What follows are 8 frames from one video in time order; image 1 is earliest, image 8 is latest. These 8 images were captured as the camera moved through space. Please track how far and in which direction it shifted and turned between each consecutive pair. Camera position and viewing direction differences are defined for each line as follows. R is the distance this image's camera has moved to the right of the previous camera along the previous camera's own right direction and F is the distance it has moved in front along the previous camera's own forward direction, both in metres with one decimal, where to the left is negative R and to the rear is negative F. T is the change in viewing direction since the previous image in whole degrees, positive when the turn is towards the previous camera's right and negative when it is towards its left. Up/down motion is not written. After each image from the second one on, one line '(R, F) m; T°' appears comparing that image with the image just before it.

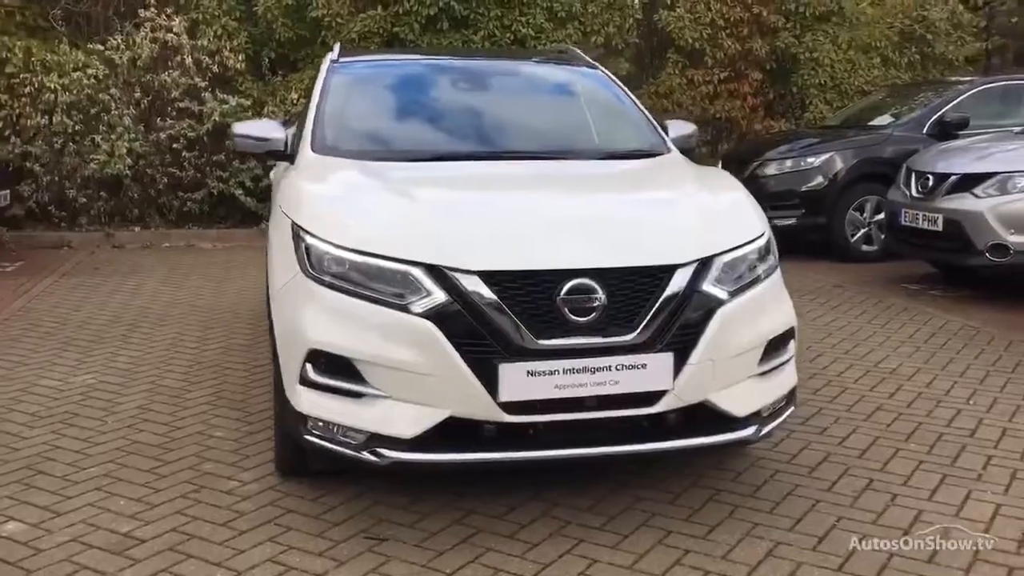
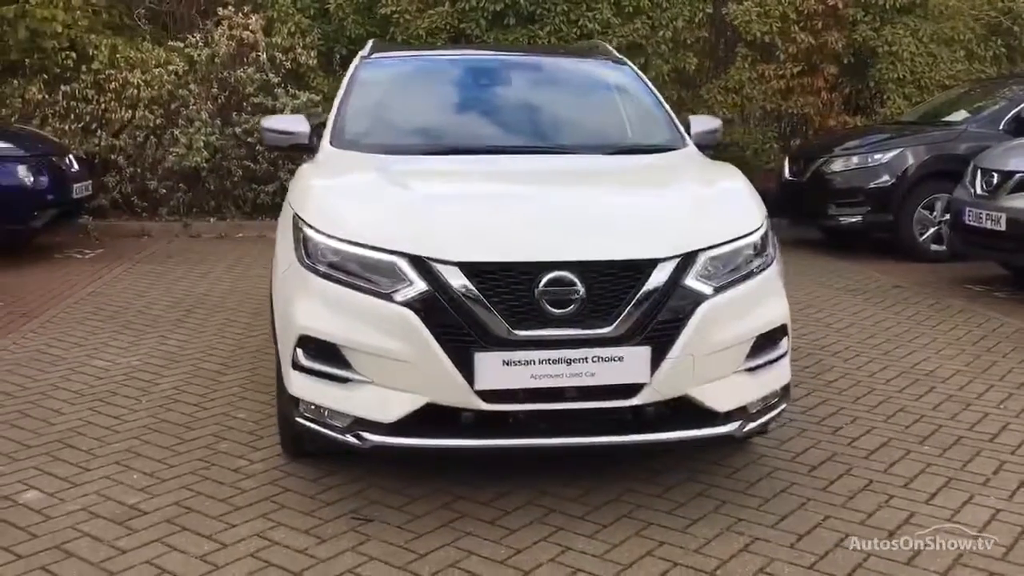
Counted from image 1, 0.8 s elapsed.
(+0.4, -0.1) m; -6°
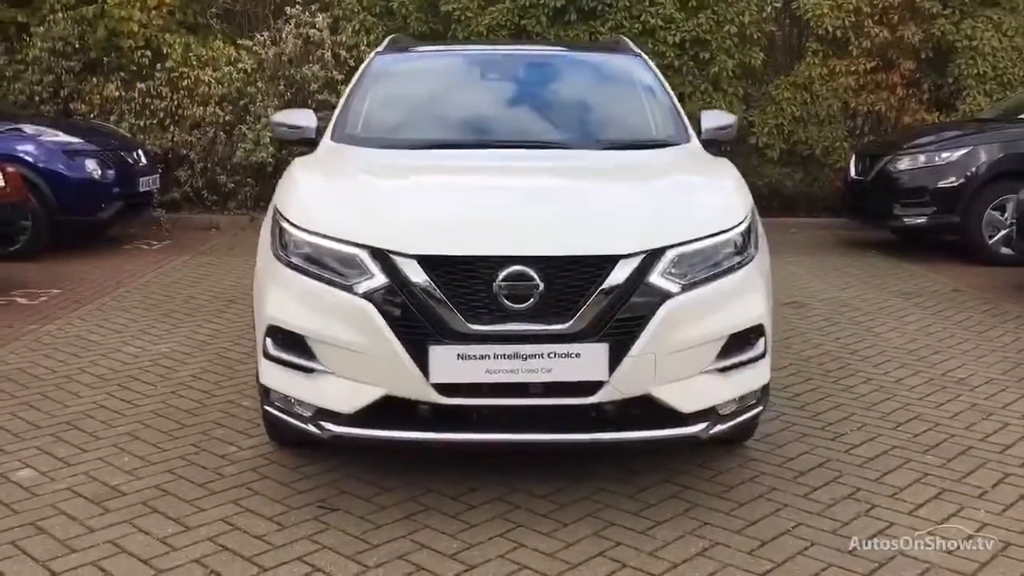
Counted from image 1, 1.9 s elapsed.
(+0.5, 0.0) m; -6°
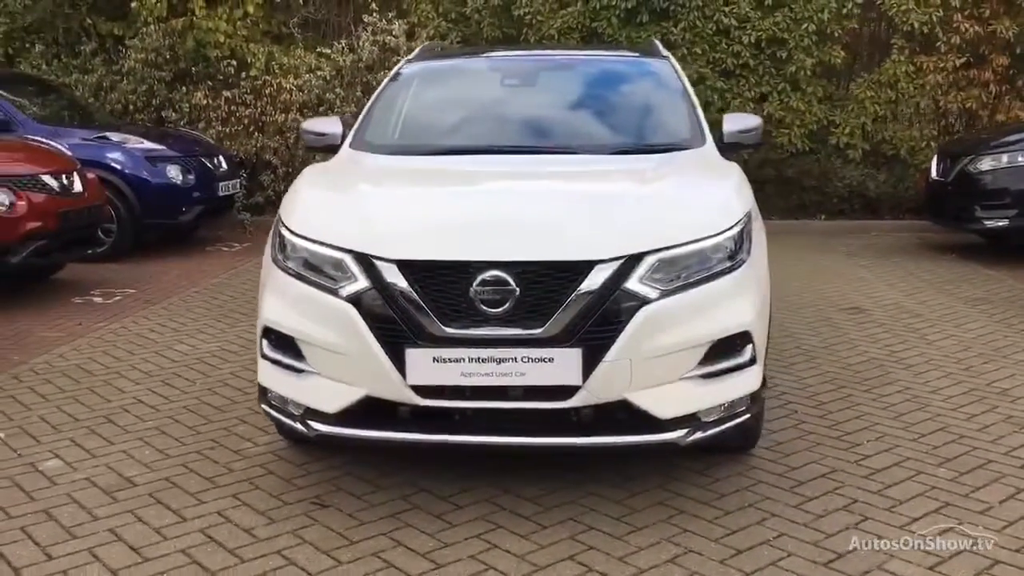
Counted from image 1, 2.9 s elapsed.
(+0.5, 0.0) m; -6°
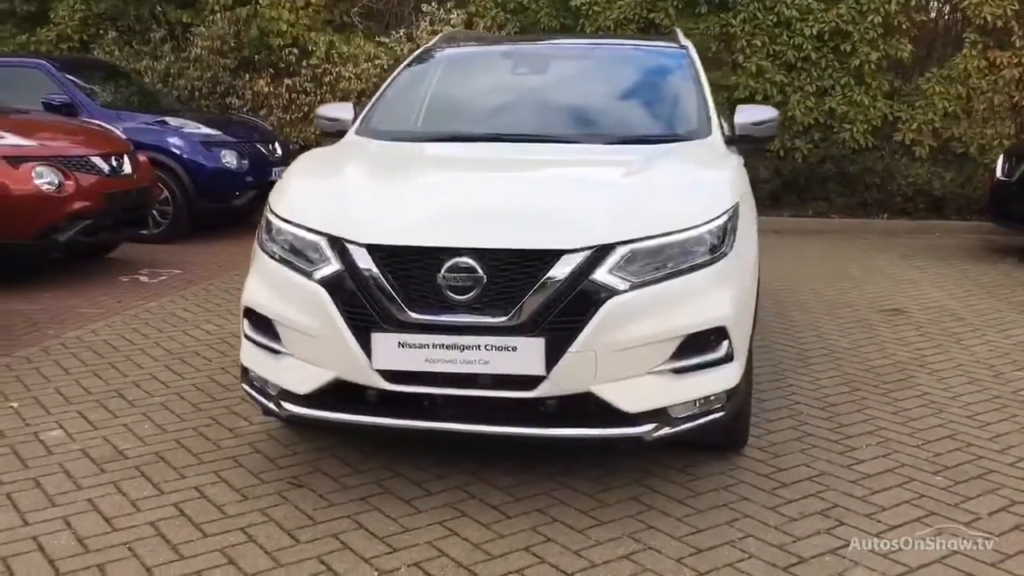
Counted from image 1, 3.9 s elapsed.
(+0.4, 0.0) m; -5°
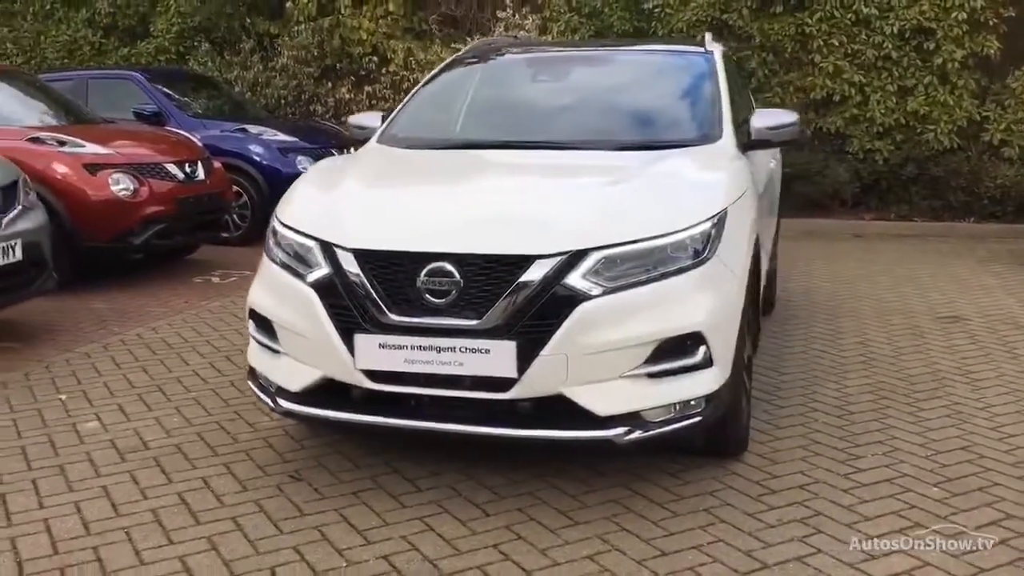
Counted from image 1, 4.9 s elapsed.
(+0.5, -0.1) m; -6°
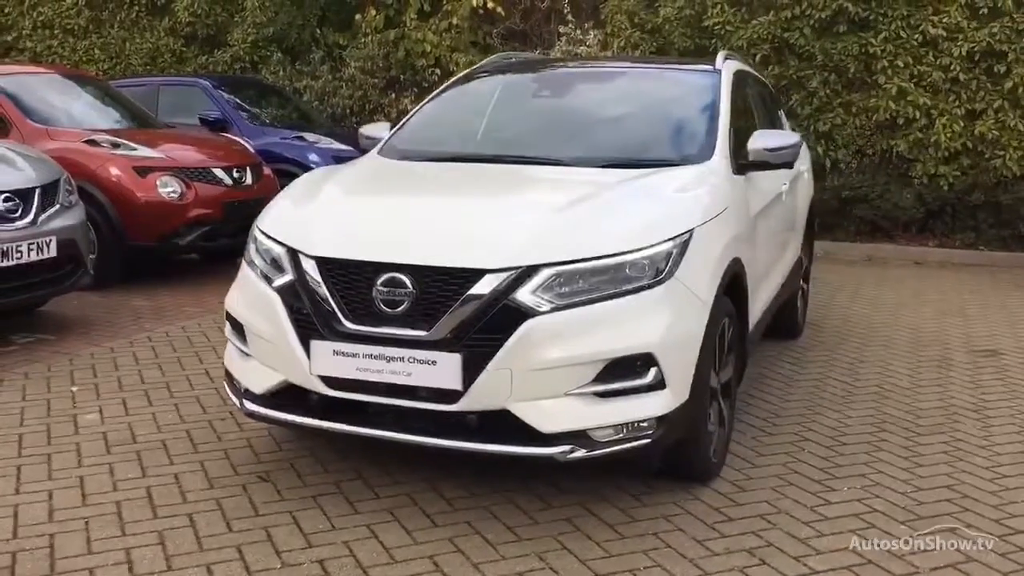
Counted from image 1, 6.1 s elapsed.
(+0.5, 0.0) m; -5°
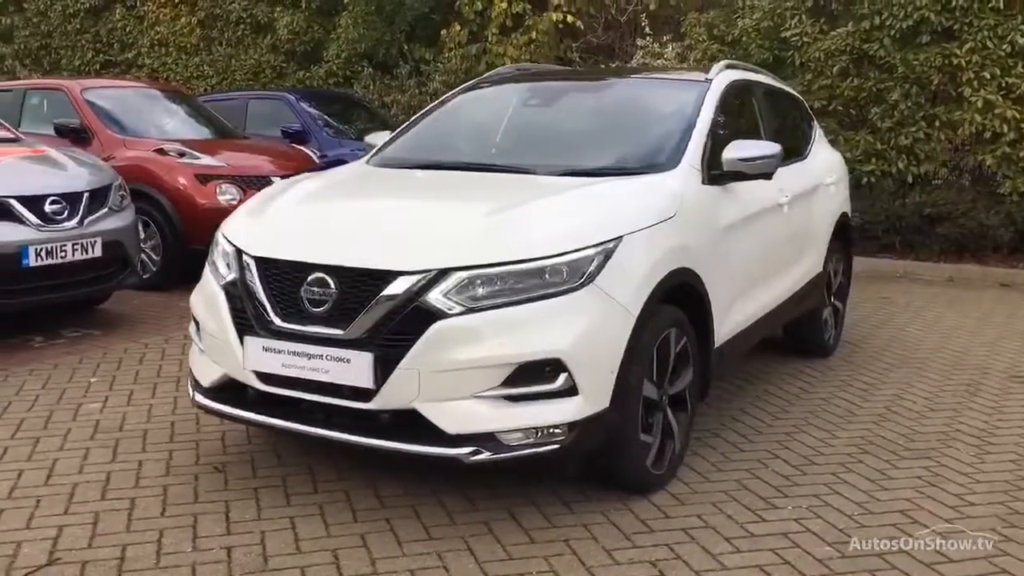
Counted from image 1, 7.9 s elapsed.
(+0.8, 0.0) m; -8°
